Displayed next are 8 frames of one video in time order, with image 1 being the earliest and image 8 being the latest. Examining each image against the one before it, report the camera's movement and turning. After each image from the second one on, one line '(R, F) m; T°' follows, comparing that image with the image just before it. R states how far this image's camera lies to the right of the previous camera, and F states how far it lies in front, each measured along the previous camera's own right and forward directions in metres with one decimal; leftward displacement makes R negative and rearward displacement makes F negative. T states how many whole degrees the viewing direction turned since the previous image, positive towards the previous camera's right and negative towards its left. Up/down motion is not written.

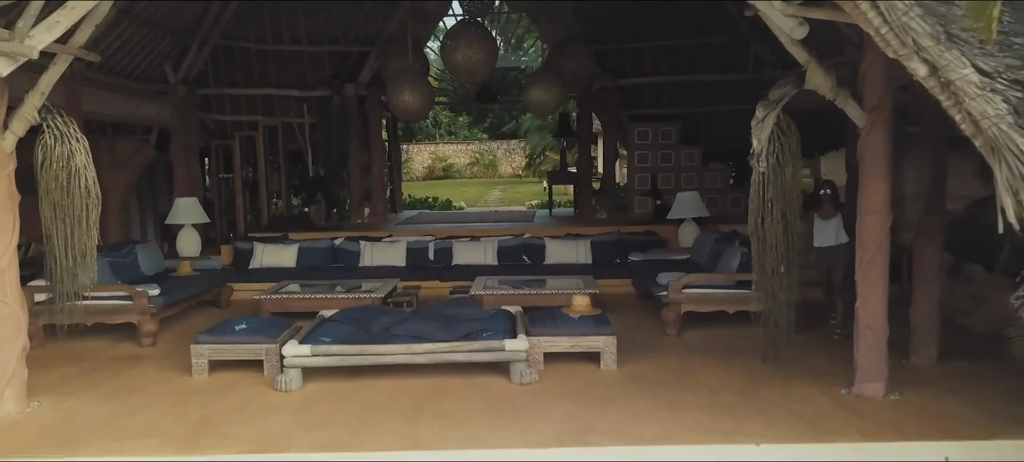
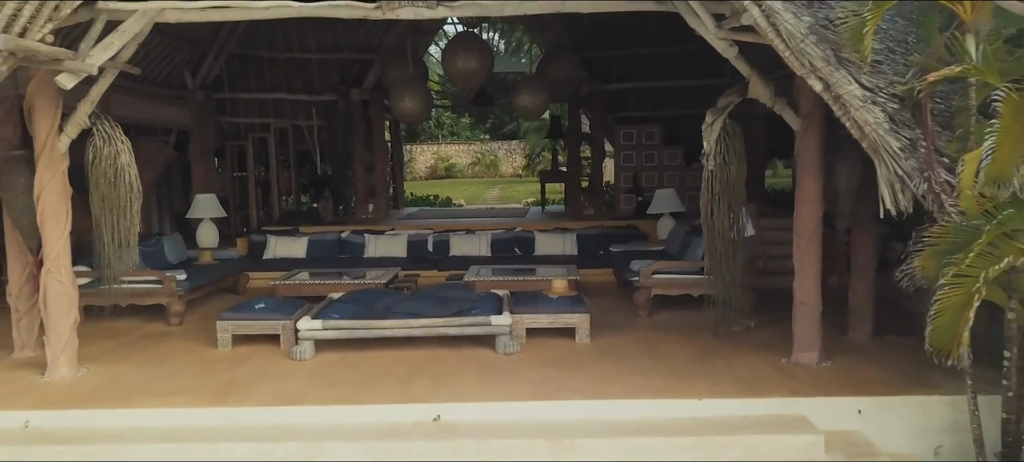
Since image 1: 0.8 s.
(+0.1, -0.7) m; 0°
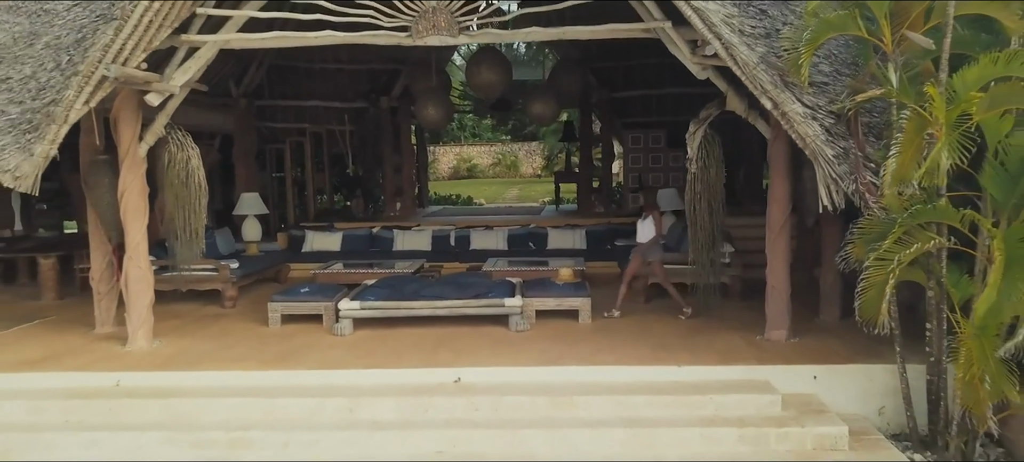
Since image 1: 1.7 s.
(+0.1, -0.8) m; -2°
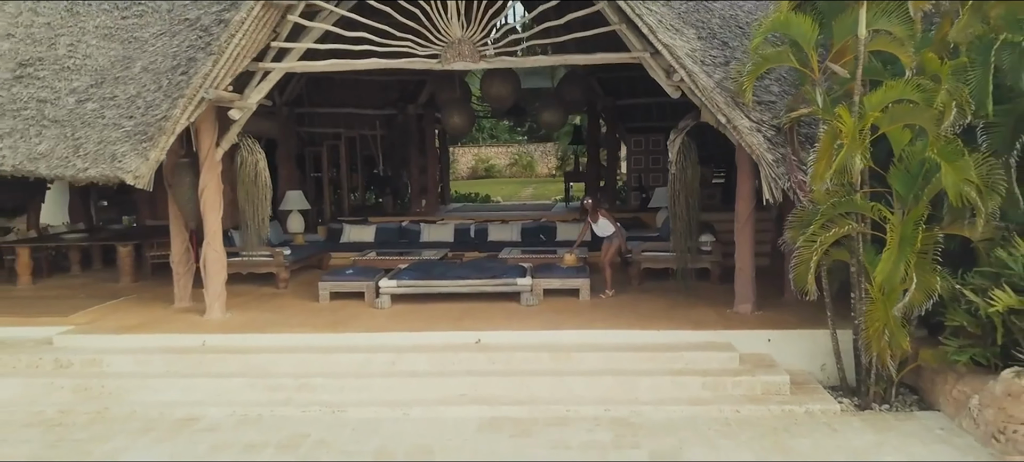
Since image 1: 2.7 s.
(+0.1, -1.2) m; -1°
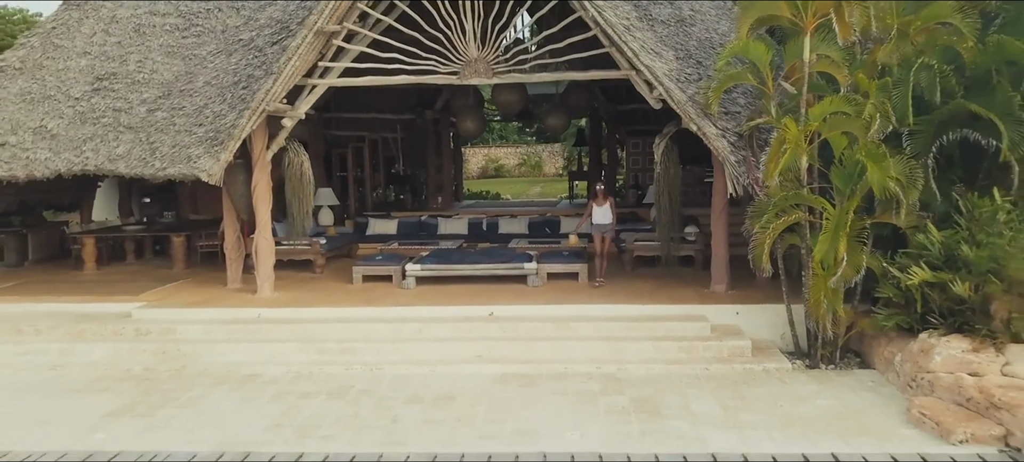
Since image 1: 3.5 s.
(0.0, -1.2) m; -1°
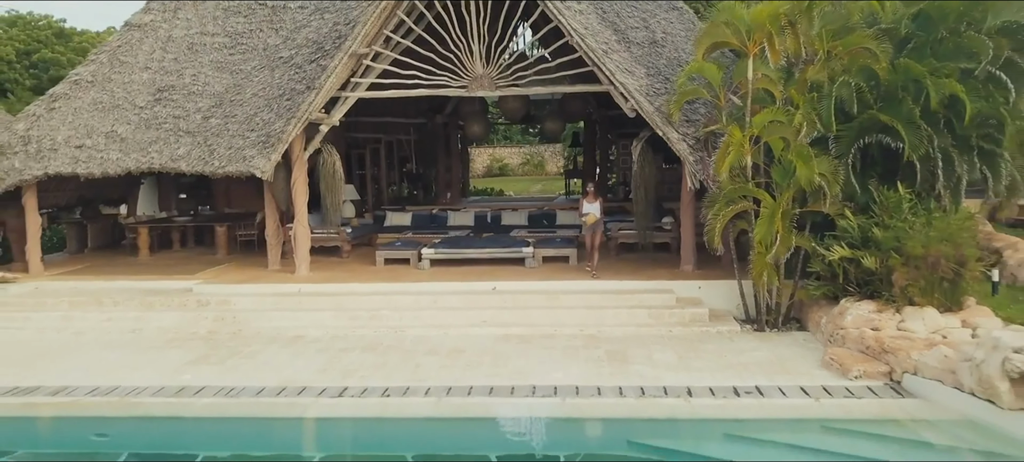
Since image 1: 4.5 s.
(+0.1, -1.5) m; 0°
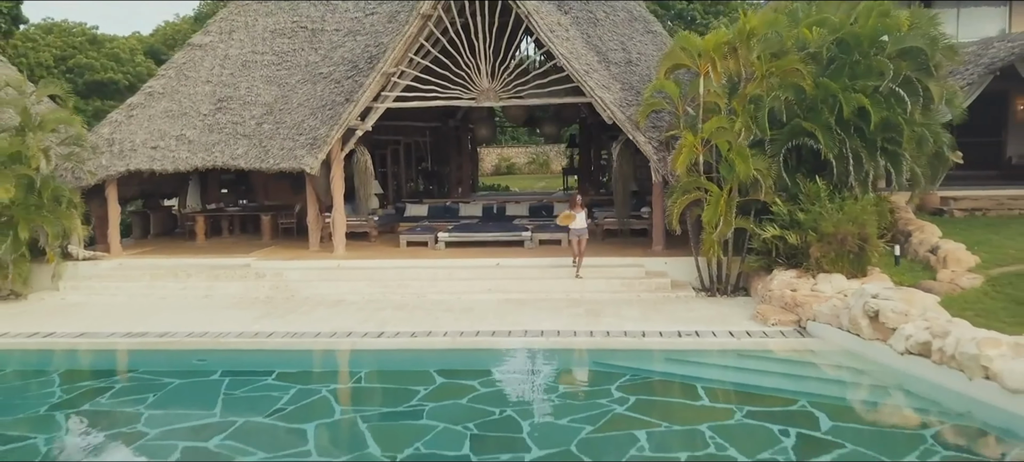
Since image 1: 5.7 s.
(+0.1, -2.0) m; -1°
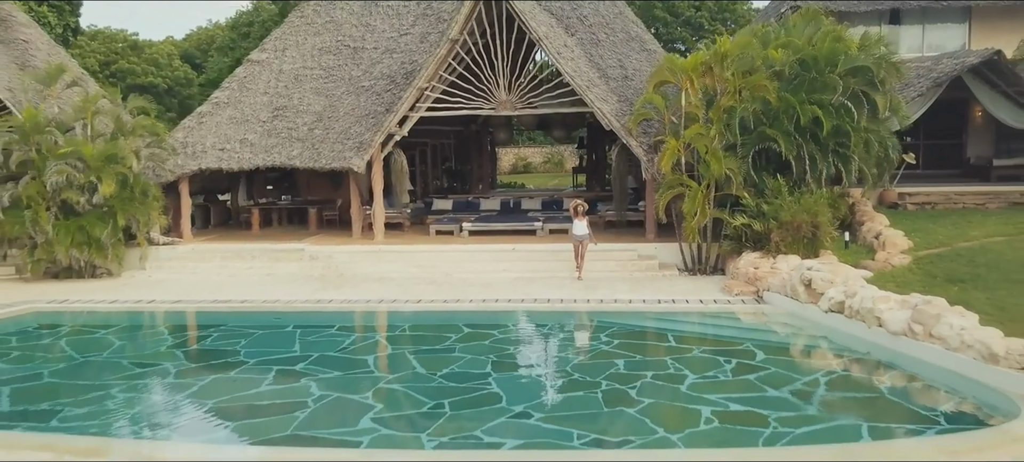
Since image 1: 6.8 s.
(+0.1, -2.0) m; -1°
